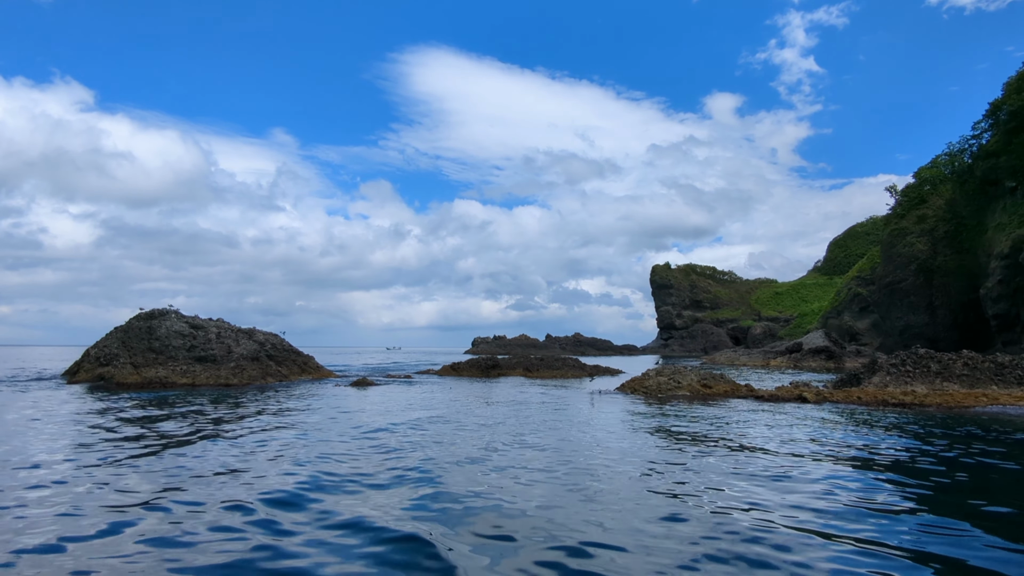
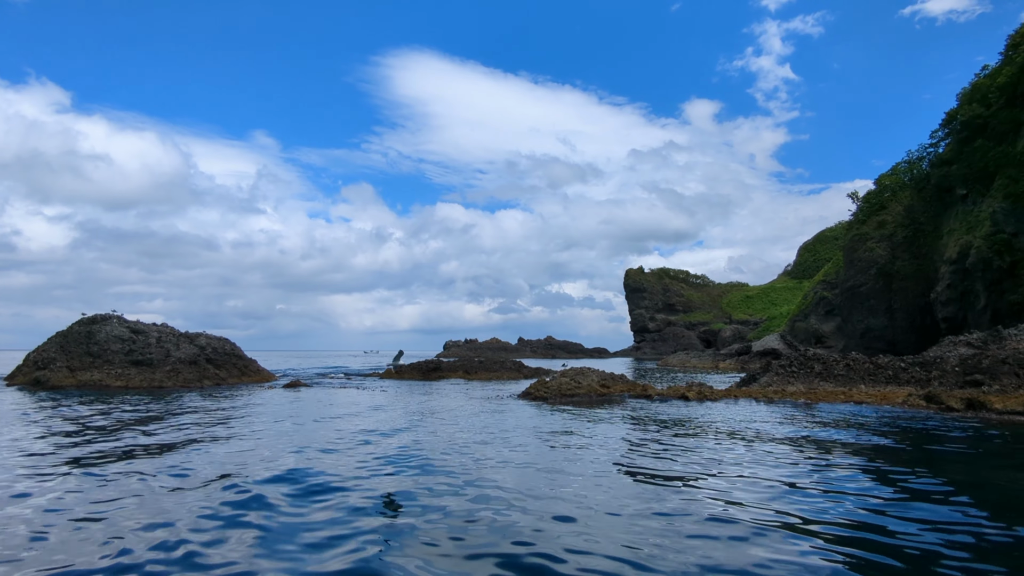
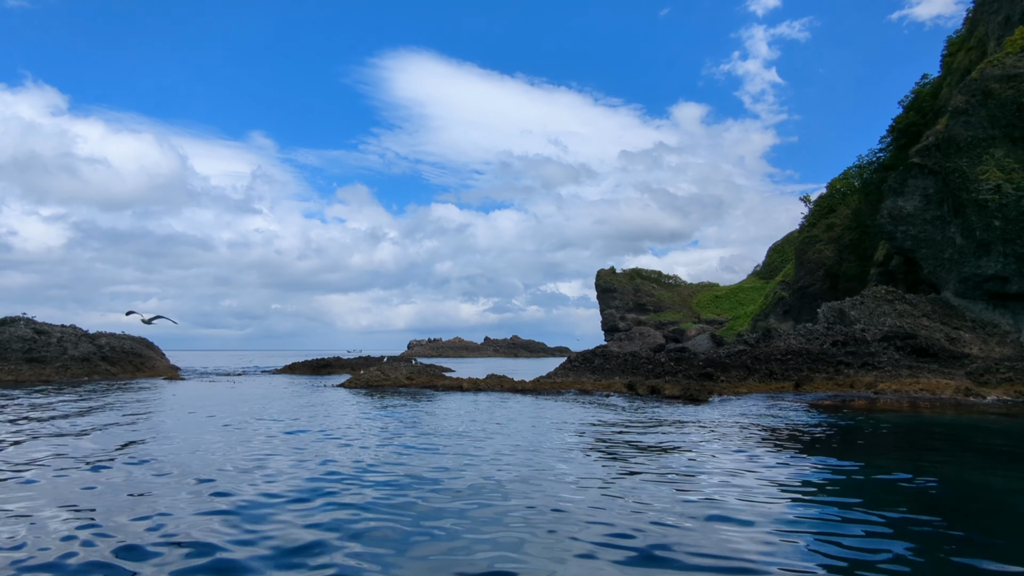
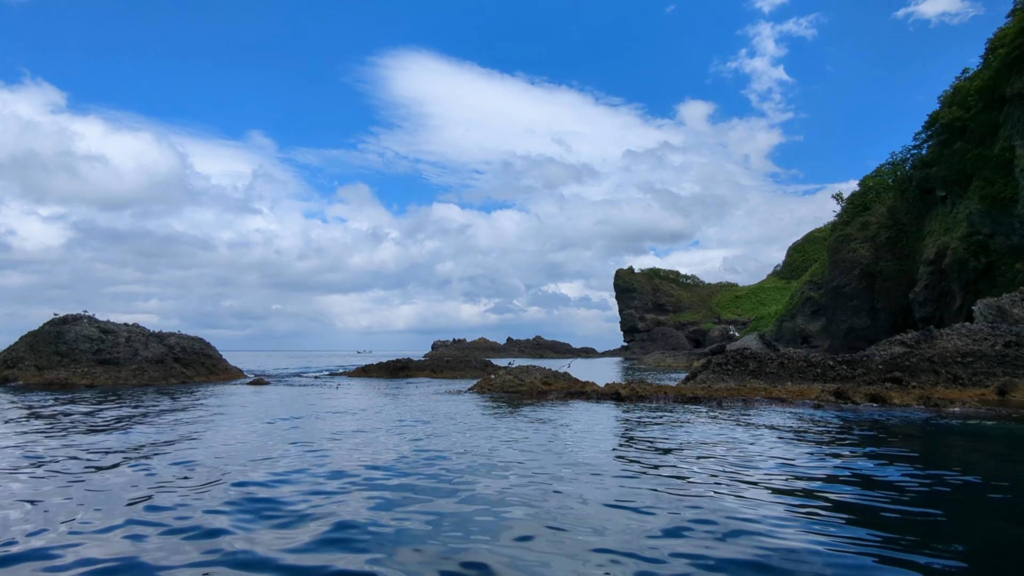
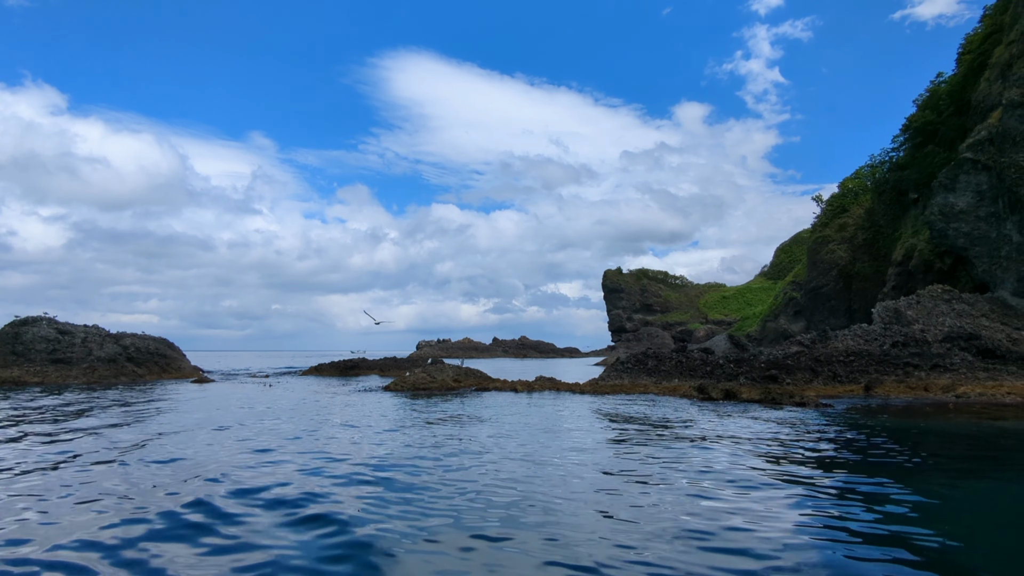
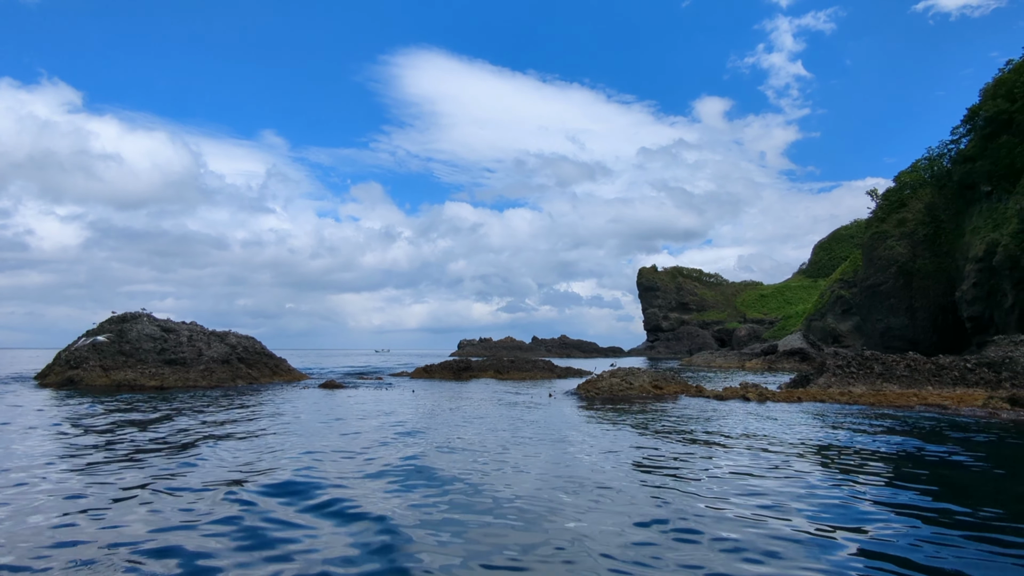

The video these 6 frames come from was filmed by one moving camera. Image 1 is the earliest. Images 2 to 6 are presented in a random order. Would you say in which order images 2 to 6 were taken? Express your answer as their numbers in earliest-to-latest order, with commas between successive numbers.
6, 2, 4, 5, 3
